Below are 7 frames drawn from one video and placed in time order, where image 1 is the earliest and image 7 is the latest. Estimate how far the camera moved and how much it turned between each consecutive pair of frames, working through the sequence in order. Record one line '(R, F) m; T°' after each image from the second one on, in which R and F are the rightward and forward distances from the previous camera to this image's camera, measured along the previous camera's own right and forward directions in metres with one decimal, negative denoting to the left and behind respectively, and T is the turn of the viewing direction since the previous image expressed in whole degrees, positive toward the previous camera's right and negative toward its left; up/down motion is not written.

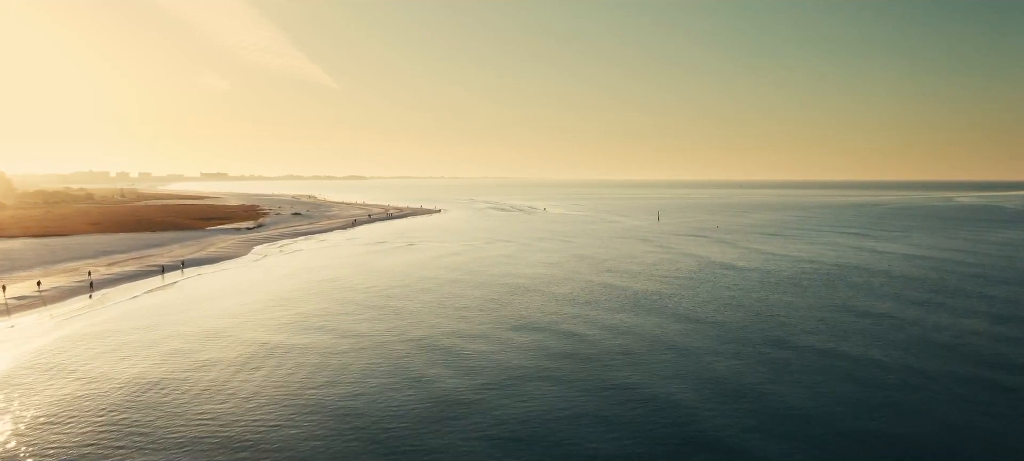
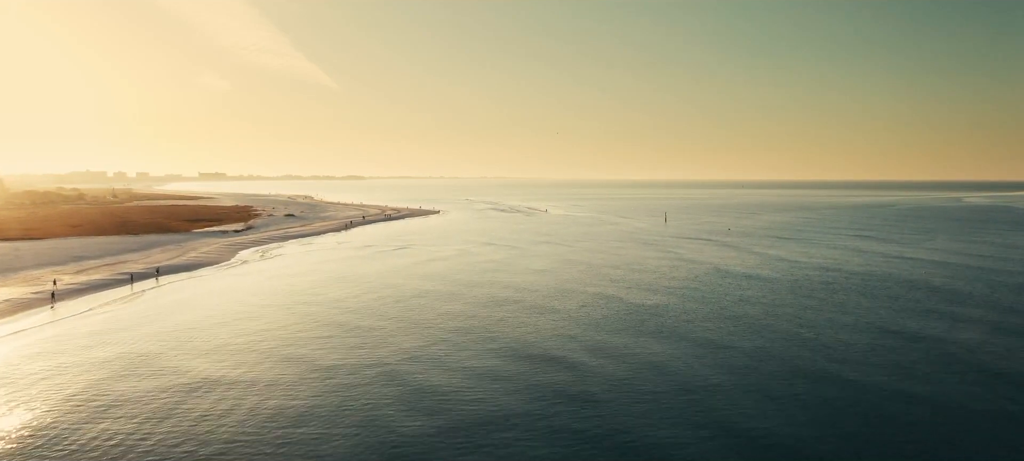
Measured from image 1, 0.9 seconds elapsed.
(-0.2, +3.9) m; 0°
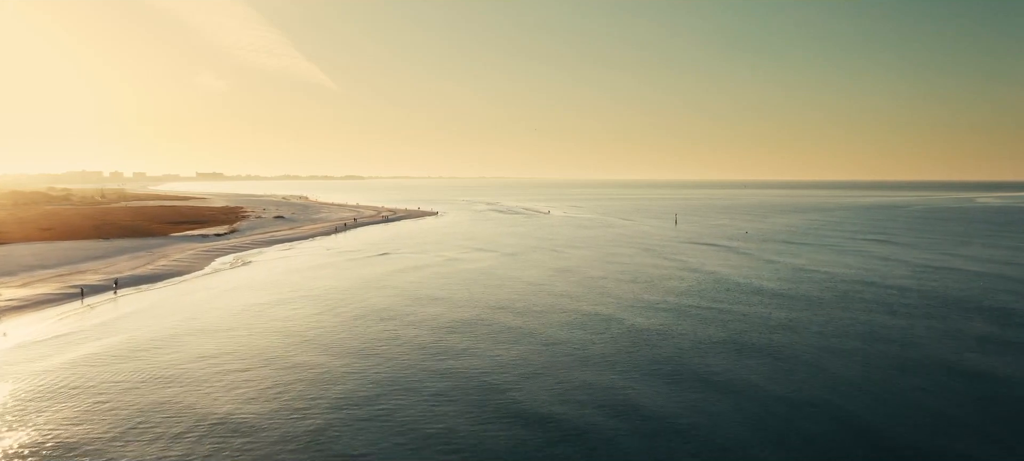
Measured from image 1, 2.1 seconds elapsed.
(-0.5, +5.4) m; 0°
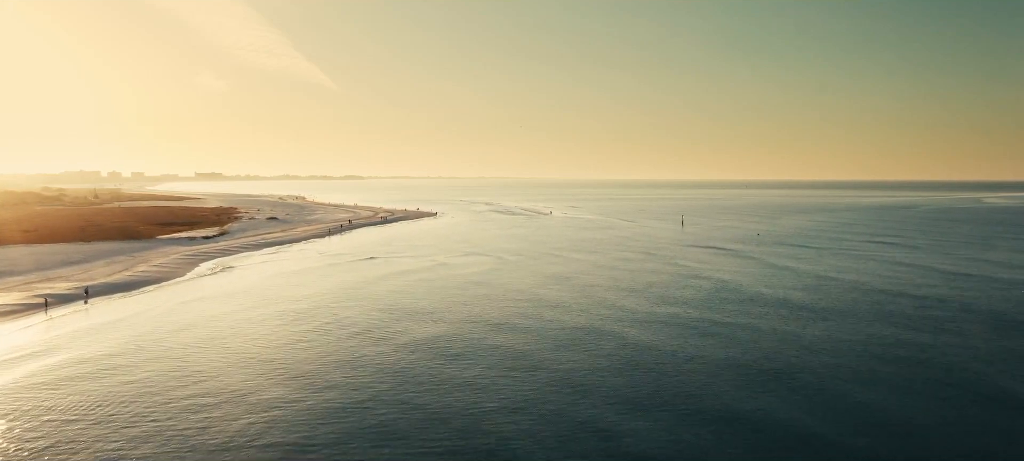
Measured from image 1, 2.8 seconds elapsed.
(-0.2, +3.2) m; 0°
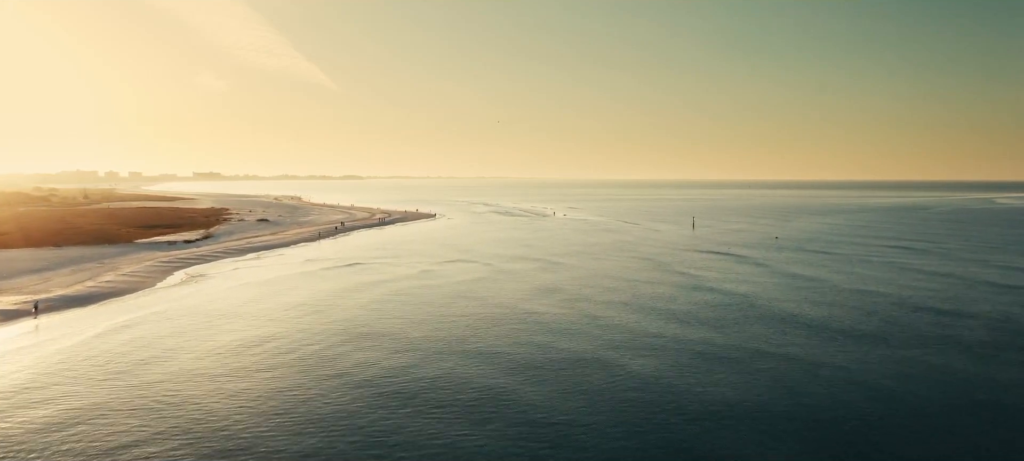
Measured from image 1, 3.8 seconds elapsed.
(-0.5, +4.6) m; 0°
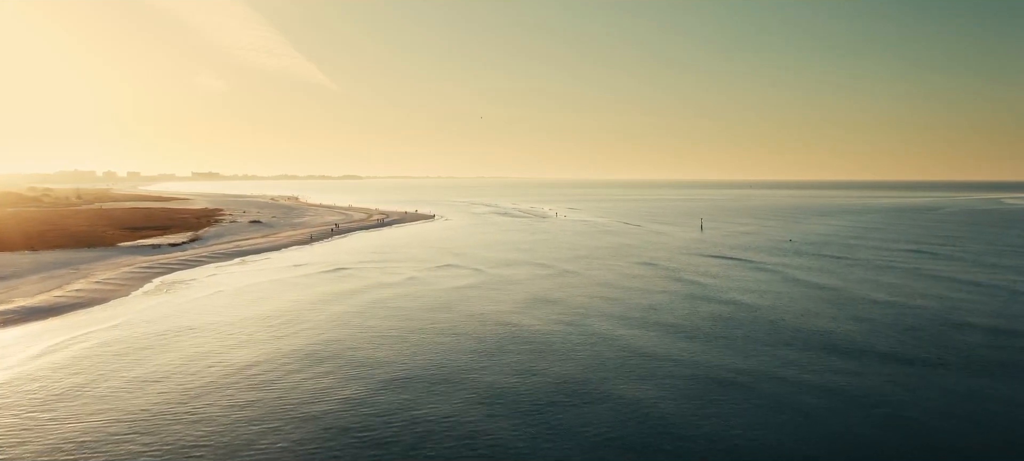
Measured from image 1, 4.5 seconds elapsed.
(-0.4, +3.3) m; 0°
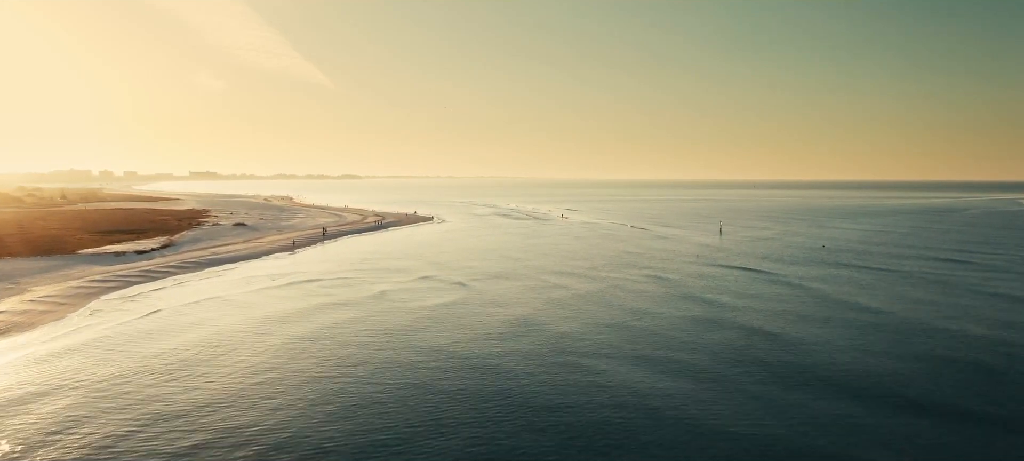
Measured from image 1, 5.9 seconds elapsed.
(-0.7, +6.3) m; 0°
